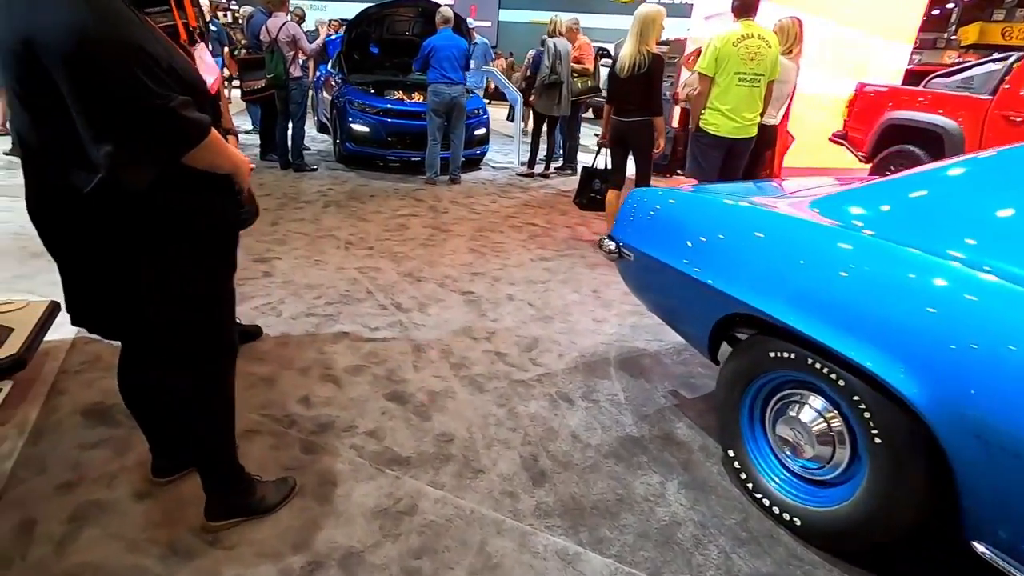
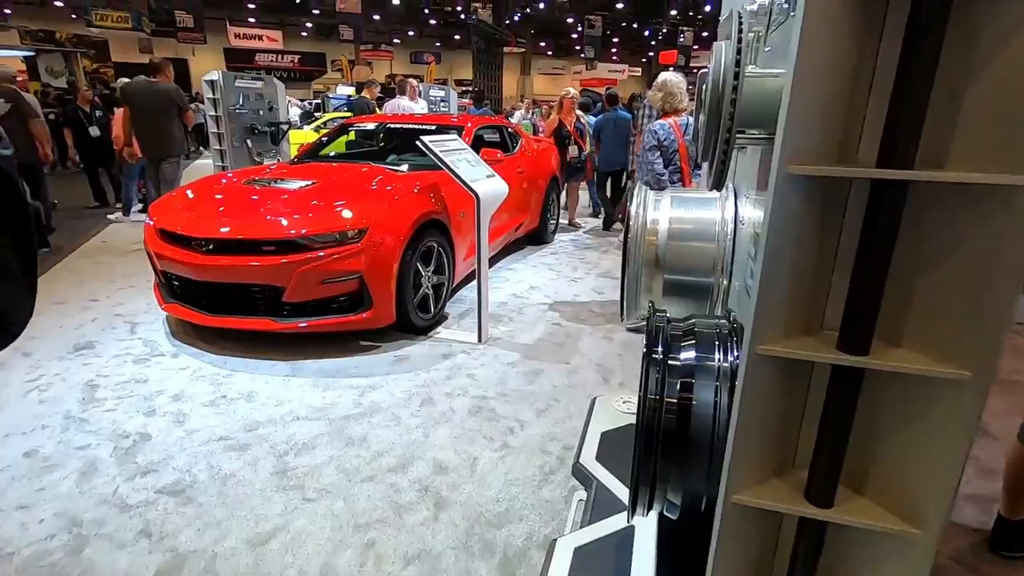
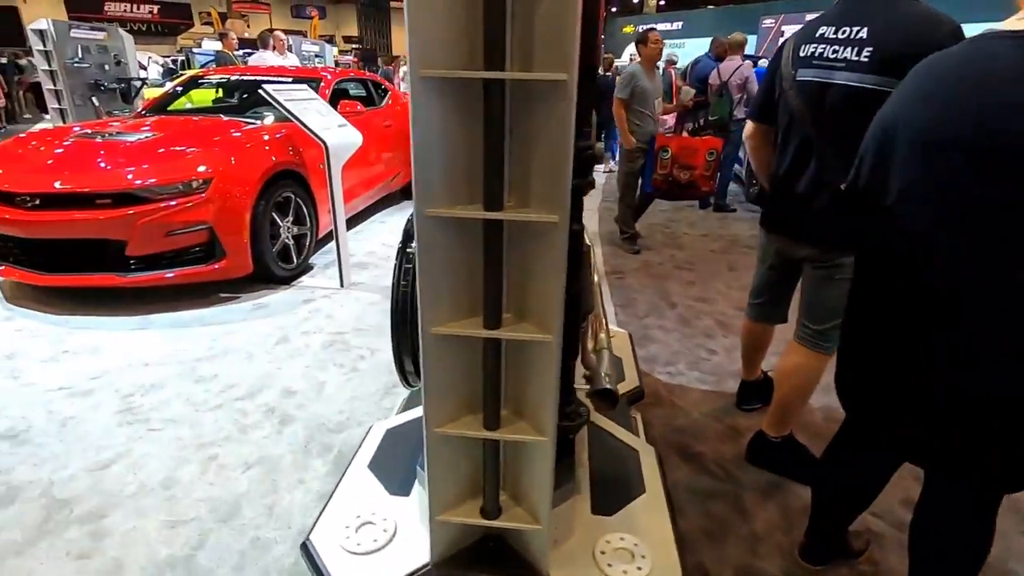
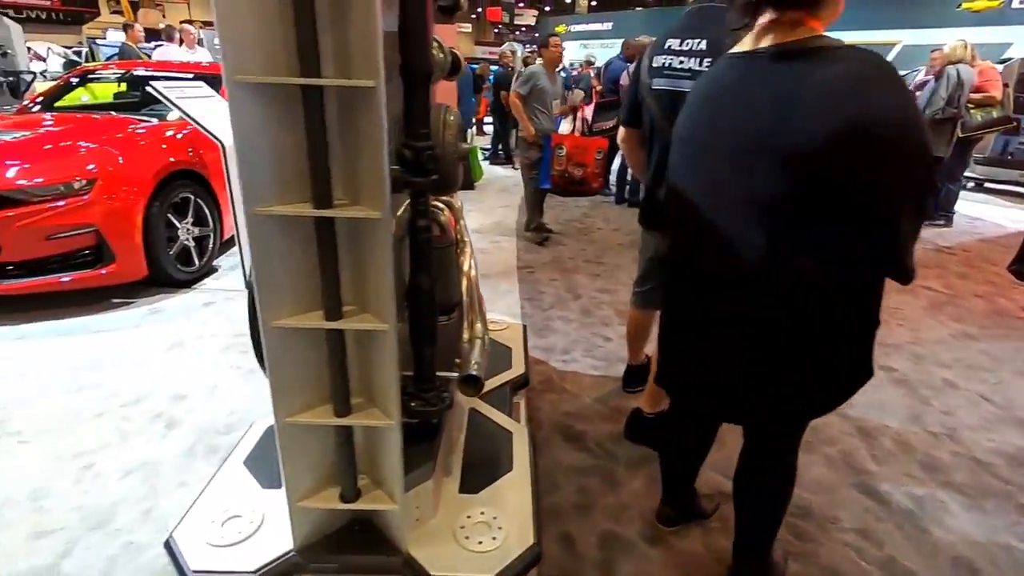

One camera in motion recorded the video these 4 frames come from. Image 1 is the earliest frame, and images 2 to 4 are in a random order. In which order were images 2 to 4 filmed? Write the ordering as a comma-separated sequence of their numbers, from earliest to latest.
4, 3, 2
